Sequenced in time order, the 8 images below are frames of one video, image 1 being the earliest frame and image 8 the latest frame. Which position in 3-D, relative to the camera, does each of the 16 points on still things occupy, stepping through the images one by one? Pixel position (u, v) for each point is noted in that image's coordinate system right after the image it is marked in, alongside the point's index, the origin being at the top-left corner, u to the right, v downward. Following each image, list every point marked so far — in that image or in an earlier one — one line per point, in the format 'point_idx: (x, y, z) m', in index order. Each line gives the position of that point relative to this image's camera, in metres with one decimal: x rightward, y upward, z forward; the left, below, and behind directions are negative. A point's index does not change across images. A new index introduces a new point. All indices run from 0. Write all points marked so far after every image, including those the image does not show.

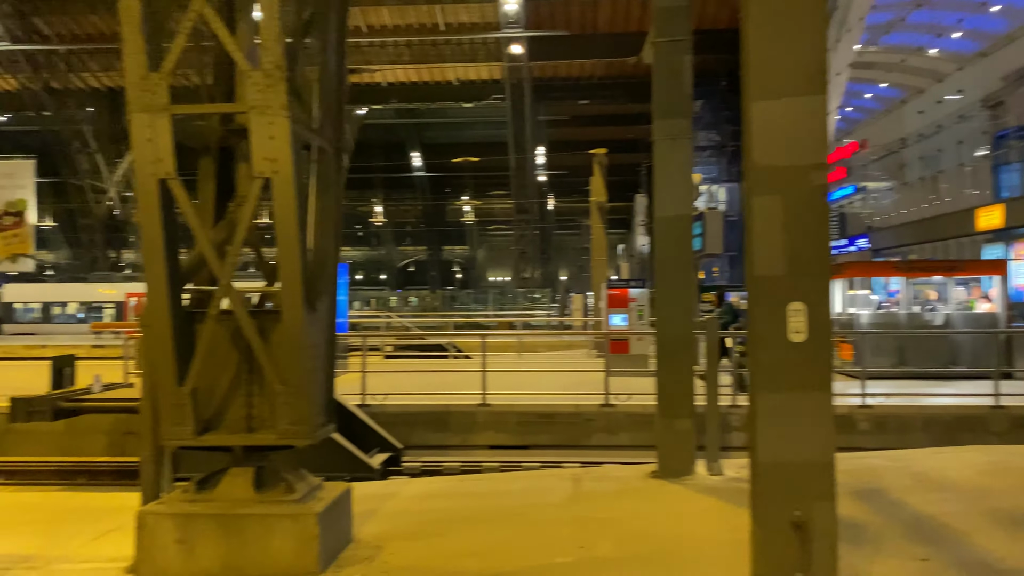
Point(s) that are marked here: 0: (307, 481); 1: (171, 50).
0: (-1.3, -1.2, +5.1) m
1: (-1.8, +1.3, +4.5) m
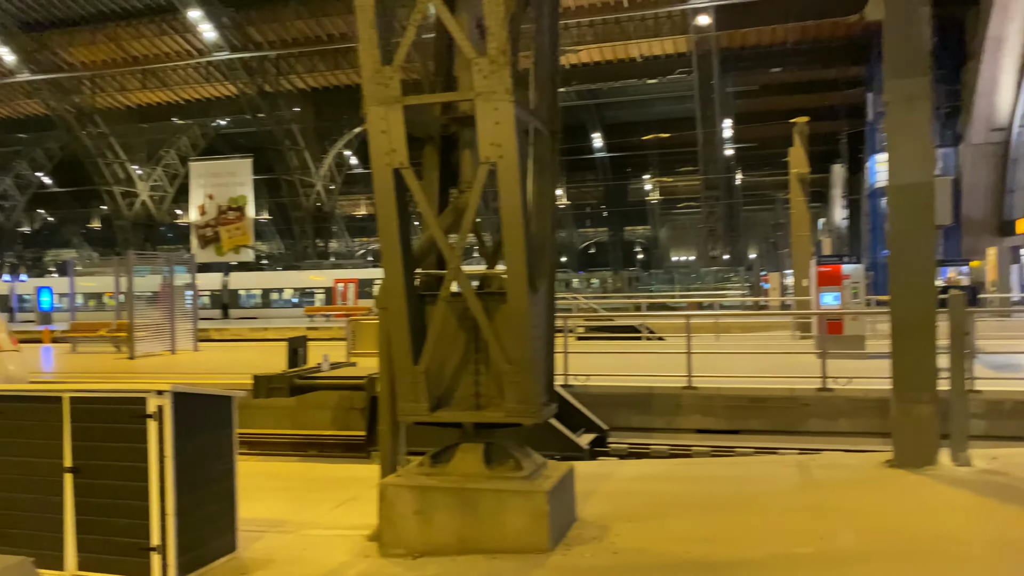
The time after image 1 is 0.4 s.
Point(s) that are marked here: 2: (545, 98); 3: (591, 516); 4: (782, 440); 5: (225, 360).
0: (+0.1, -1.1, +5.2) m
1: (-0.6, +1.4, +4.7) m
2: (+0.2, +1.3, +5.5) m
3: (+0.5, -1.5, +5.4) m
4: (+2.9, -1.6, +9.0) m
5: (-5.3, -1.4, +15.4) m
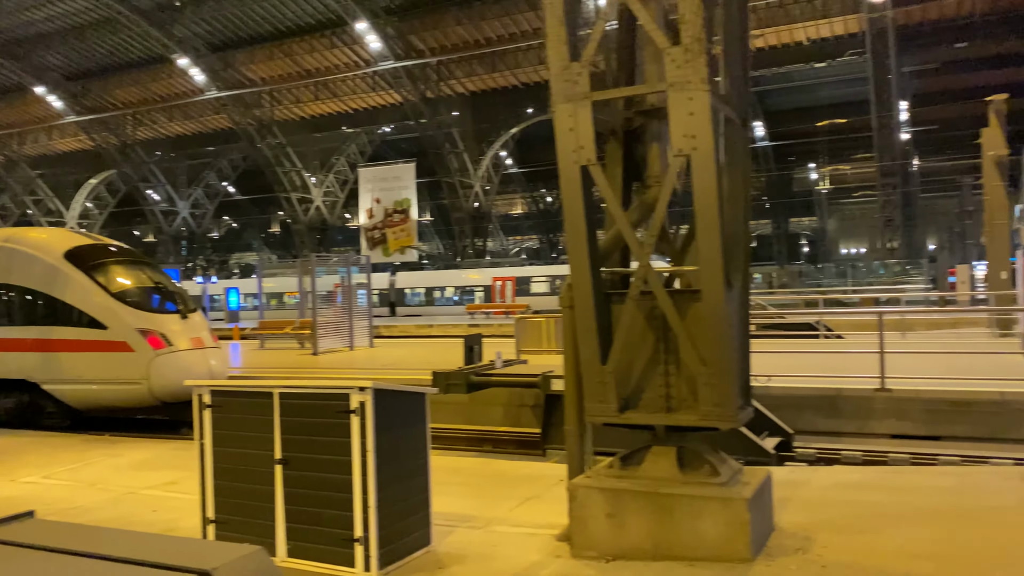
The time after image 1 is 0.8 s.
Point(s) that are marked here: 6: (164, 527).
0: (+1.3, -1.1, +5.0) m
1: (+0.4, +1.4, +4.6) m
2: (+1.4, +1.3, +5.2) m
3: (+1.7, -1.5, +5.1) m
4: (+4.7, -1.6, +8.2) m
5: (-2.2, -1.3, +16.0) m
6: (-2.6, -1.8, +6.2) m
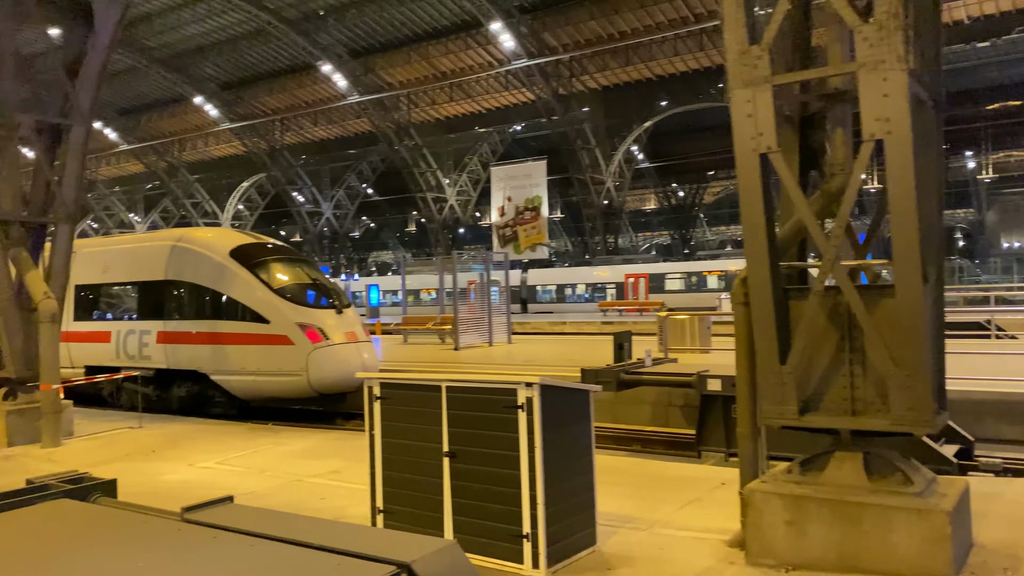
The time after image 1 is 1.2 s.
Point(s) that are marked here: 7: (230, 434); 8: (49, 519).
0: (+2.3, -1.0, +4.6) m
1: (+1.4, +1.4, +4.4) m
2: (+2.4, +1.3, +4.8) m
3: (+2.7, -1.4, +4.7) m
4: (+6.1, -1.5, +7.3) m
5: (+0.5, -1.3, +16.1) m
6: (-1.4, -1.7, +6.4) m
7: (-3.4, -1.8, +10.1) m
8: (-2.1, -1.0, +3.7) m
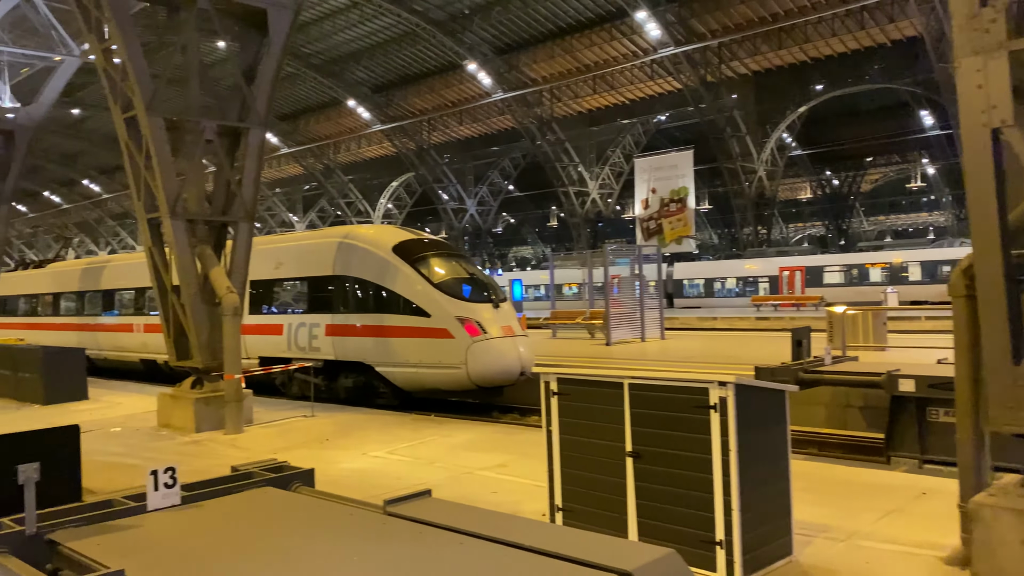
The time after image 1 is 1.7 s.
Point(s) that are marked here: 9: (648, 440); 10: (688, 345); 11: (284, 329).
0: (+3.3, -1.0, +4.0) m
1: (+2.3, +1.5, +3.9) m
2: (+3.4, +1.3, +4.2) m
3: (+3.7, -1.4, +4.0) m
4: (+7.5, -1.5, +6.0) m
5: (+3.4, -1.2, +15.6) m
6: (0.0, -1.7, +6.3) m
7: (-1.4, -1.7, +10.3) m
8: (-1.2, -1.0, +3.8) m
9: (+0.8, -0.9, +4.9) m
10: (+3.5, -1.1, +16.8) m
11: (-3.8, -0.7, +13.9) m
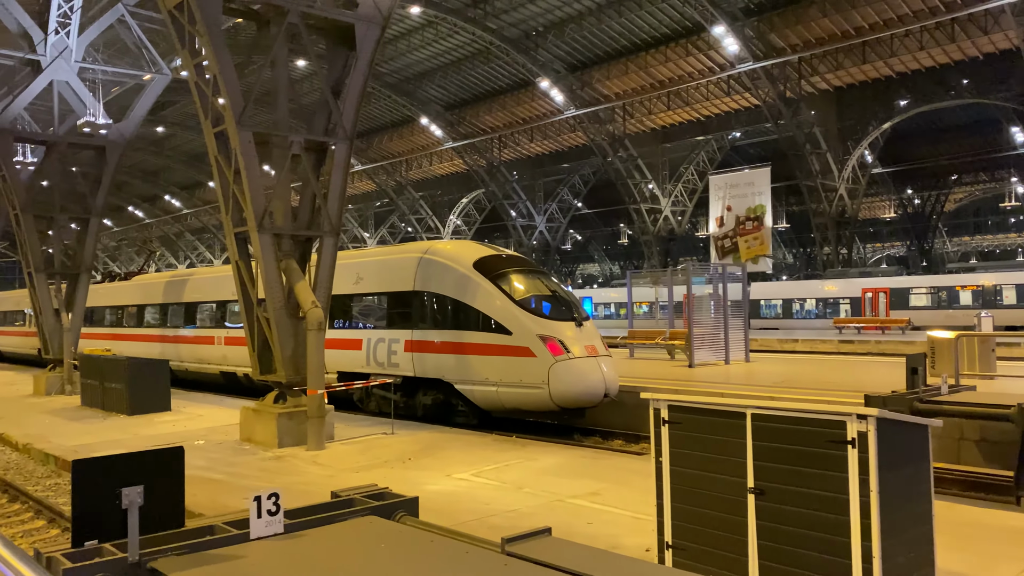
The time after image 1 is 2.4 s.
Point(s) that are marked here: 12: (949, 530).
0: (+3.8, -1.1, +3.4) m
1: (+2.9, +1.3, +3.4) m
2: (+4.0, +1.2, +3.6) m
3: (+4.2, -1.5, +3.4) m
4: (+8.2, -1.7, +5.0) m
5: (+4.9, -1.5, +14.9) m
6: (+0.7, -1.8, +6.0) m
7: (-0.4, -1.9, +10.0) m
8: (-0.6, -1.1, +3.6) m
9: (+1.4, -1.0, +4.5) m
10: (+5.0, -1.5, +16.1) m
11: (-2.5, -0.9, +13.8) m
12: (+3.1, -1.7, +6.0) m
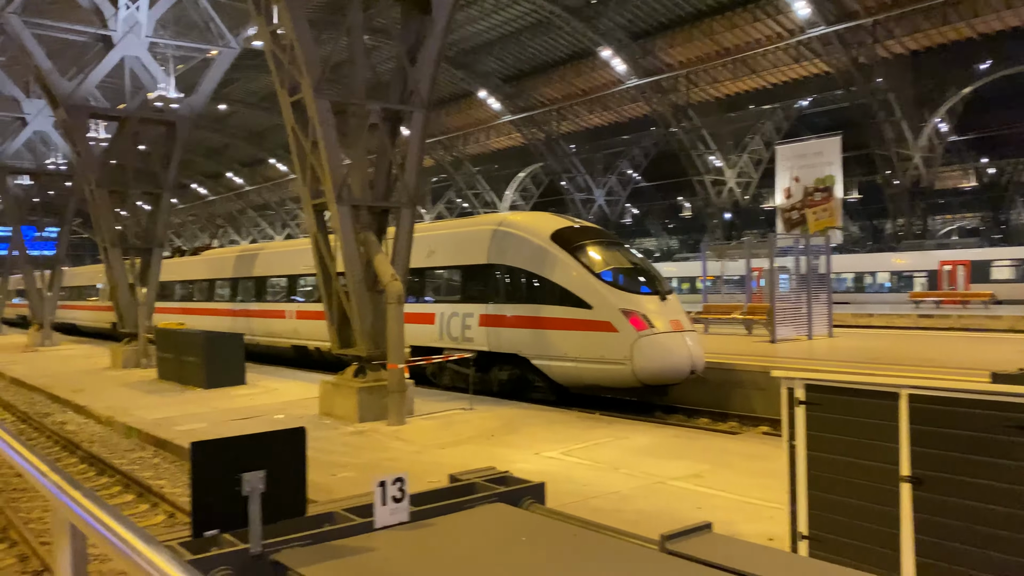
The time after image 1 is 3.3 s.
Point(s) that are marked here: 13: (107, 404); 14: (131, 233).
0: (+4.3, -1.0, +2.8) m
1: (+3.4, +1.5, +2.8) m
2: (+4.6, +1.3, +2.9) m
3: (+4.8, -1.4, +2.8) m
4: (+8.8, -1.5, +4.2) m
5: (+6.2, -1.1, +14.2) m
6: (+1.4, -1.6, +5.6) m
7: (+0.6, -1.6, +9.7) m
8: (-0.1, -0.9, +3.2) m
9: (+2.0, -0.8, +4.0) m
10: (+6.4, -1.0, +15.4) m
11: (-1.2, -0.5, +13.6) m
12: (+3.9, -1.5, +5.4) m
13: (-6.2, -1.8, +12.7) m
14: (-8.5, +1.2, +18.7) m
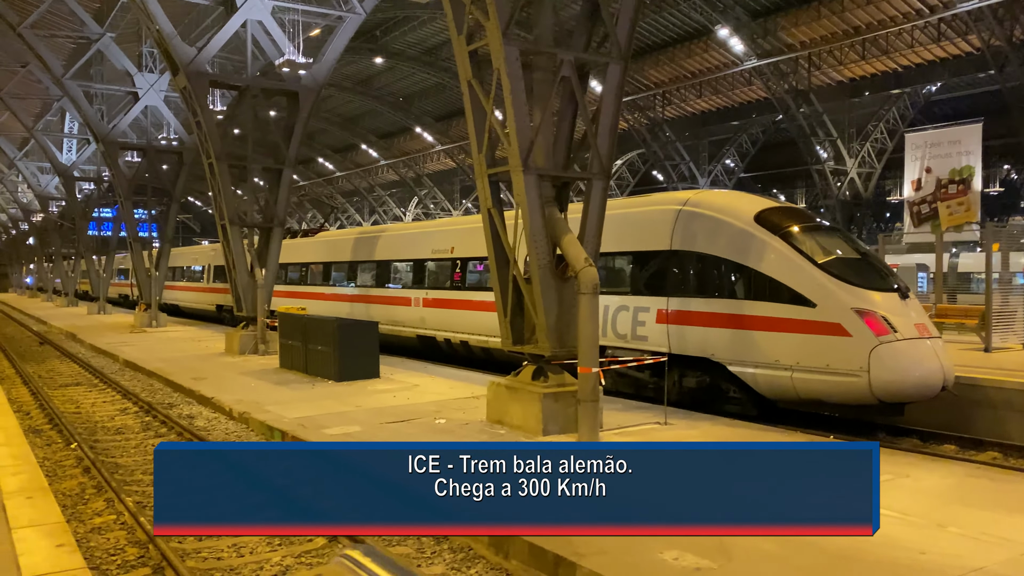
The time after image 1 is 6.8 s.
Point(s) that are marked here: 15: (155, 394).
0: (+5.8, -1.1, +0.6) m
1: (+5.0, +1.4, +0.7) m
2: (+6.1, +1.3, +0.7) m
3: (+6.3, -1.5, +0.6) m
4: (+10.4, -1.7, +1.6) m
5: (+8.6, -1.1, +11.9) m
6: (+3.1, -1.6, +3.7) m
7: (+2.7, -1.5, +7.8) m
8: (+1.5, -0.9, +1.5) m
9: (+3.6, -0.9, +2.1) m
10: (+9.0, -1.1, +13.0) m
11: (+1.2, -0.3, +11.9) m
12: (+5.6, -1.6, +3.3) m
13: (-3.8, -1.5, +11.5) m
14: (-5.6, +1.6, +17.6) m
15: (-5.5, -1.6, +12.8) m
